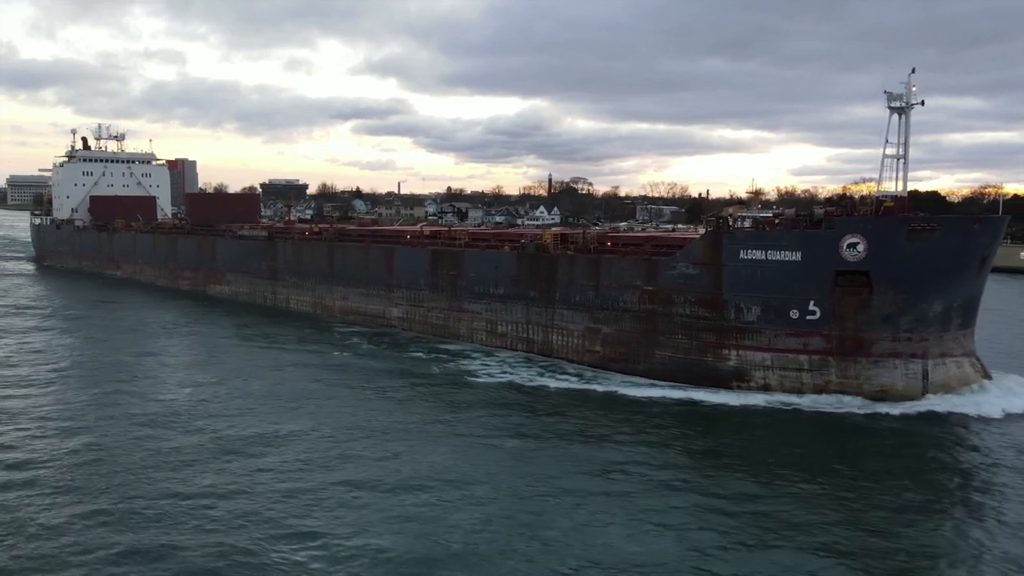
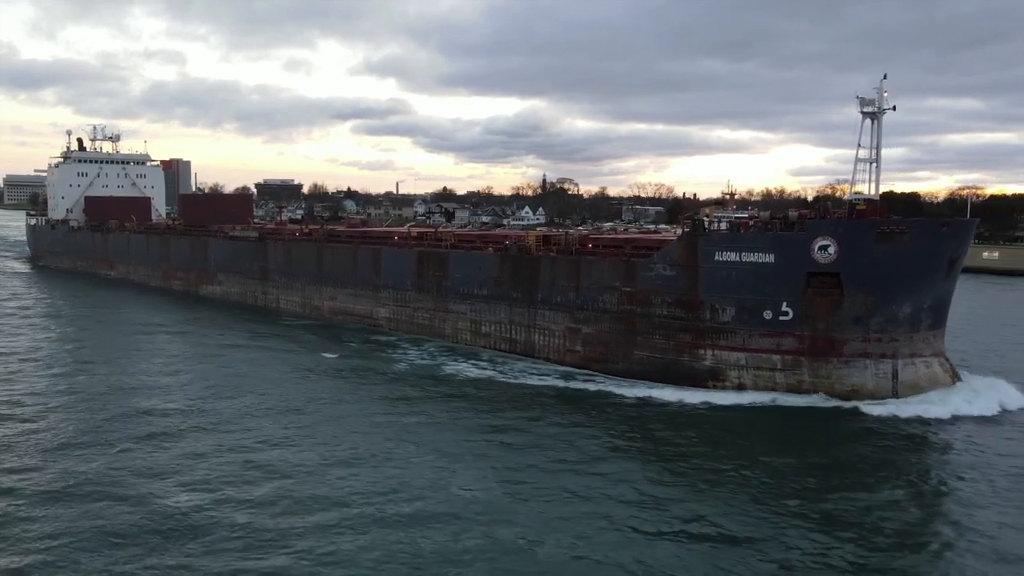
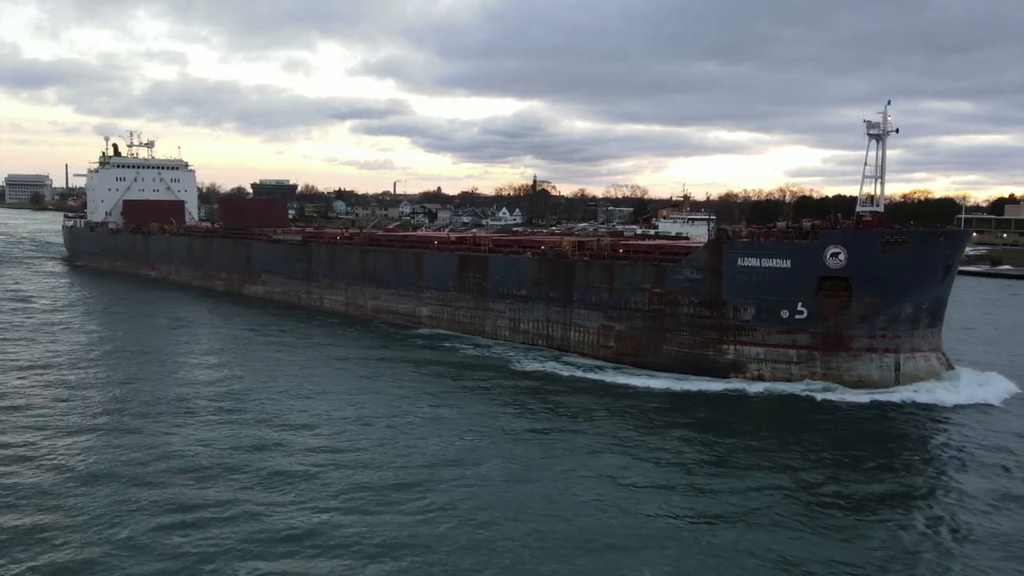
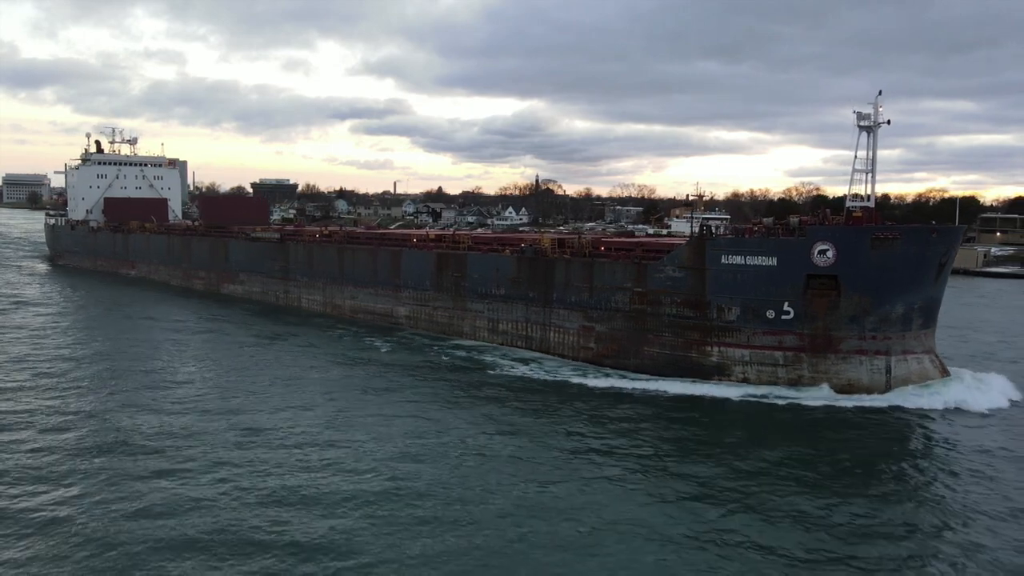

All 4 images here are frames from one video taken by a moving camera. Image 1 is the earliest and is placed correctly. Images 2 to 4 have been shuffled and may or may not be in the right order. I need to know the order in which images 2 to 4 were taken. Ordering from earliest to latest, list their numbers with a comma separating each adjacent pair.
2, 4, 3
